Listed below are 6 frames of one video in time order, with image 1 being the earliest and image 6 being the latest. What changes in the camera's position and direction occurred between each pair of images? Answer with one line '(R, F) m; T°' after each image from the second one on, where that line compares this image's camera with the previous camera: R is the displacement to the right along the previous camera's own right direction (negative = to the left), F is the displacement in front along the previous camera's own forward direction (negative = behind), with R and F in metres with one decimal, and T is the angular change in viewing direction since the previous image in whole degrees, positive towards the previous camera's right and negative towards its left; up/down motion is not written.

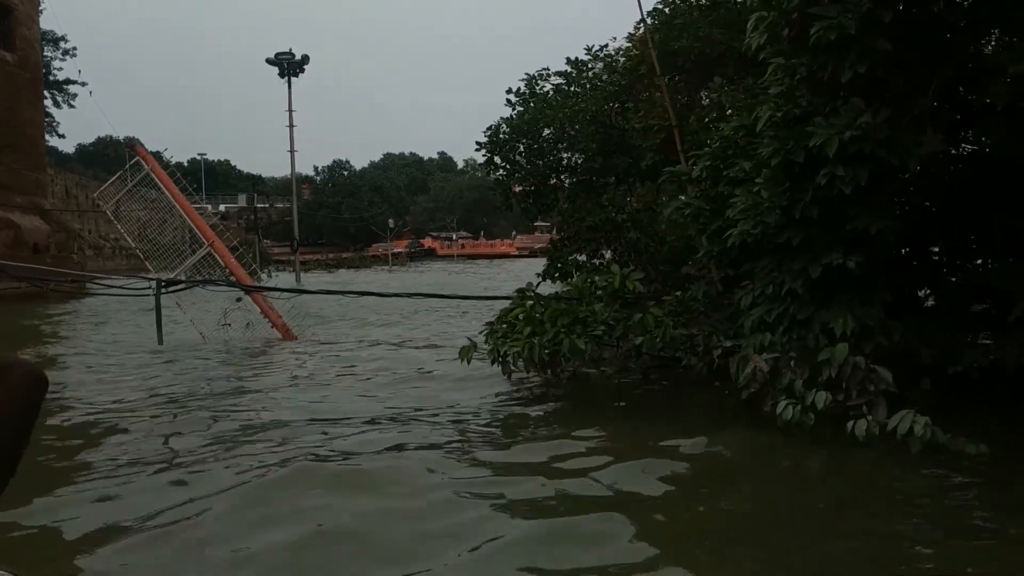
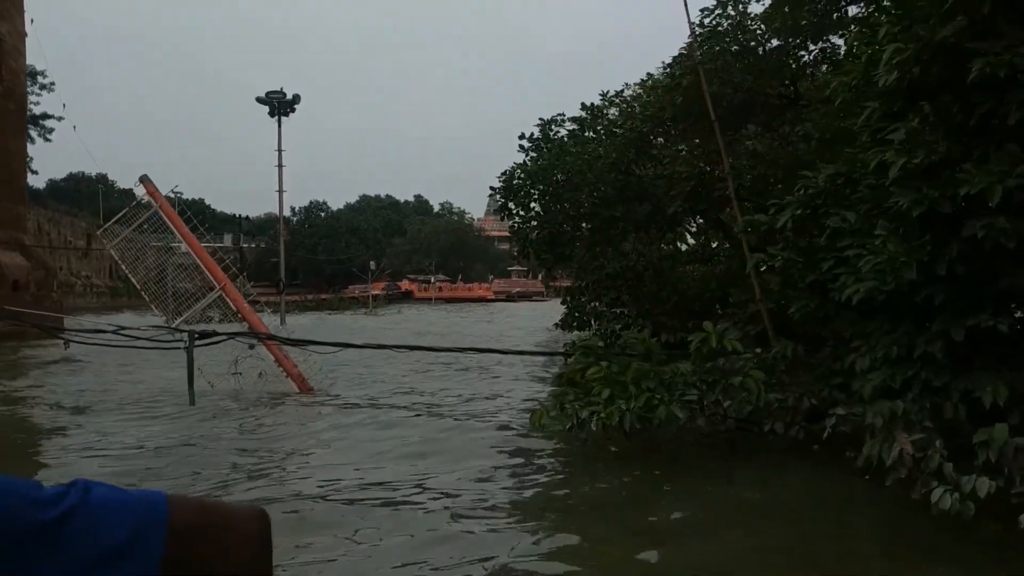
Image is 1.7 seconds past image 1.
(-0.6, +0.4) m; +2°
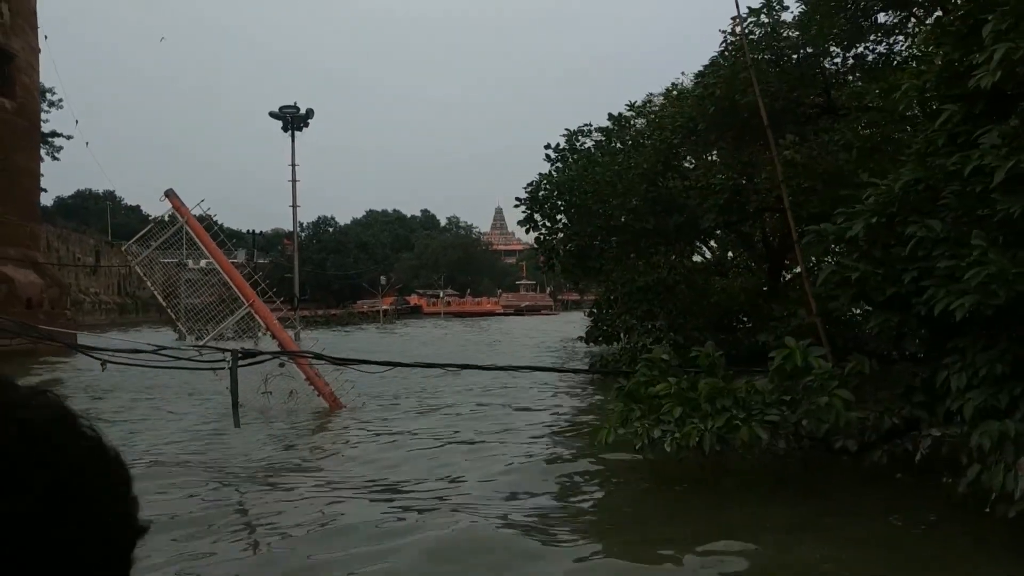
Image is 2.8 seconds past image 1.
(-0.3, +0.2) m; 0°
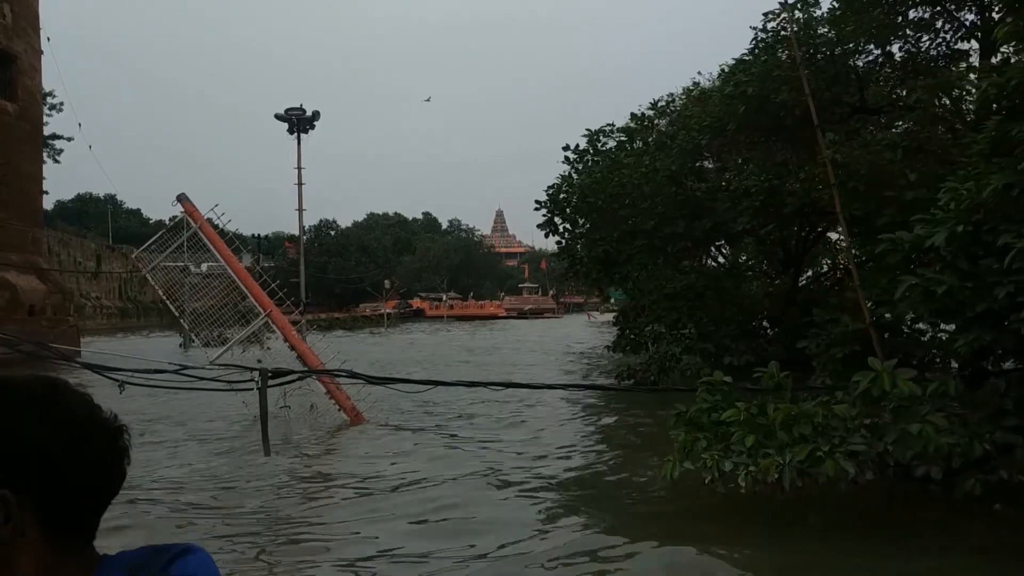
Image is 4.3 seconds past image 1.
(-0.3, +0.4) m; 0°
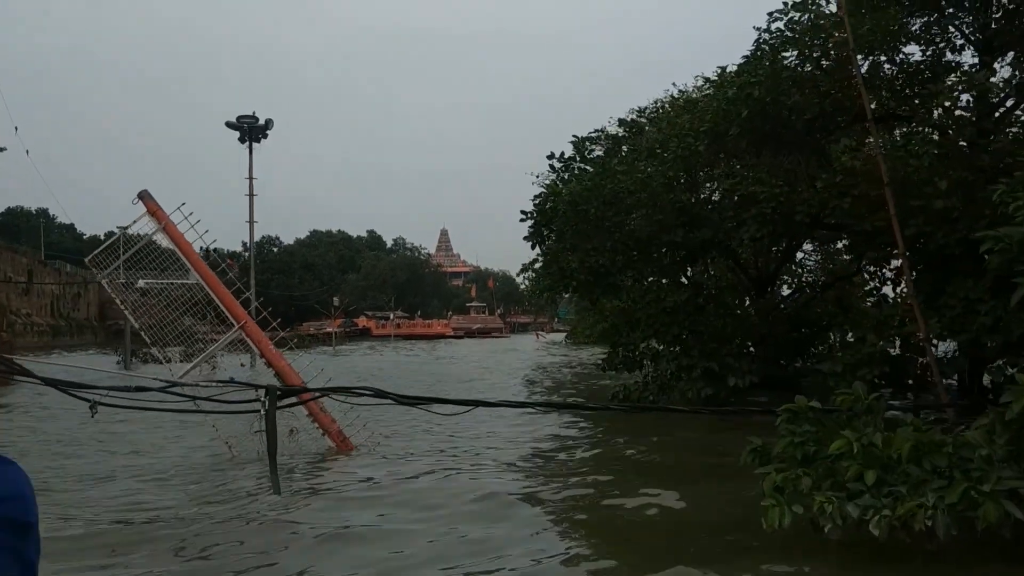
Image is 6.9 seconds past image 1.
(-0.5, +0.7) m; +4°
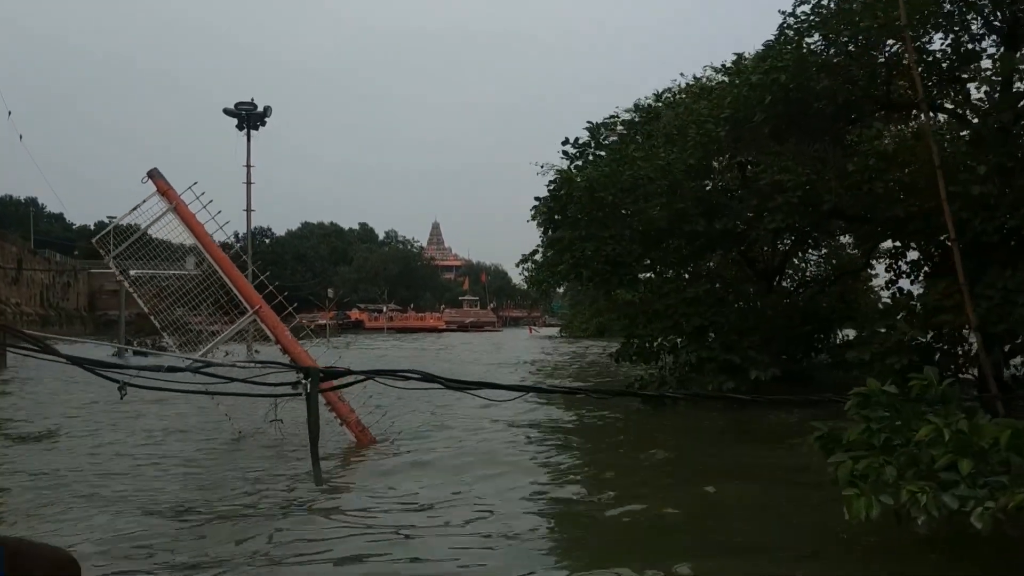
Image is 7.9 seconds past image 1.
(-0.3, +0.2) m; +1°
